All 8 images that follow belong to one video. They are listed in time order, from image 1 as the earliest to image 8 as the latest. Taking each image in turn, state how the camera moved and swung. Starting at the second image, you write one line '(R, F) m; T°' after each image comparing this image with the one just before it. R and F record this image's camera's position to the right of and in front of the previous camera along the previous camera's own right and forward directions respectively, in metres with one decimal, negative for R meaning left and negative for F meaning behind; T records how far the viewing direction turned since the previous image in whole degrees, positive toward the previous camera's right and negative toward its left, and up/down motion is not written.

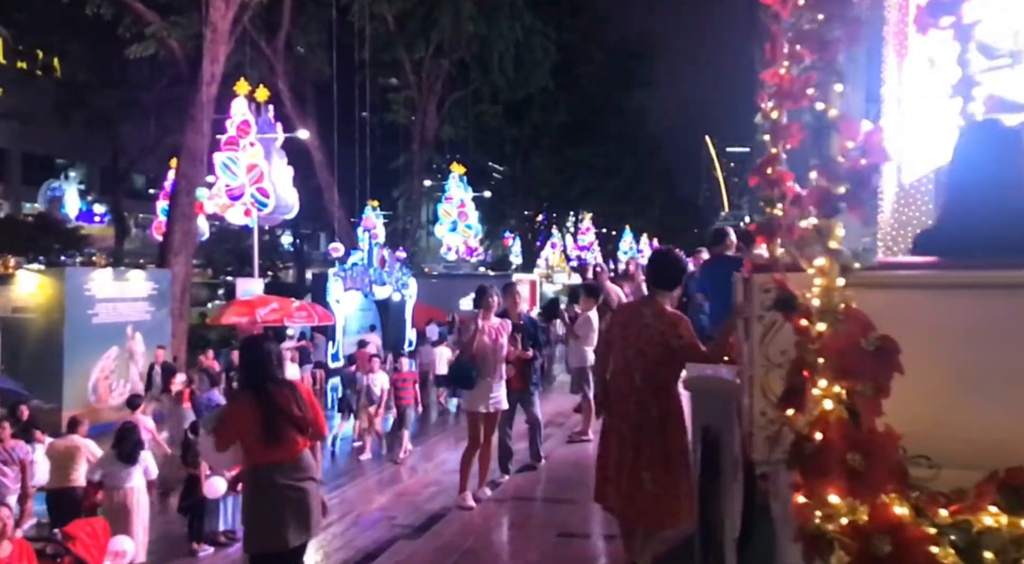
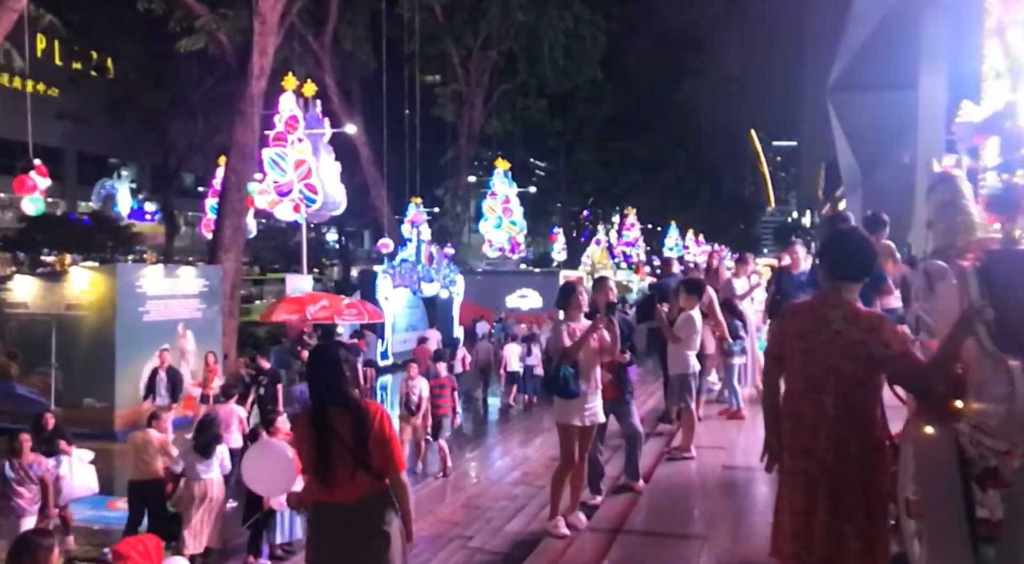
(-0.3, +0.6) m; -2°
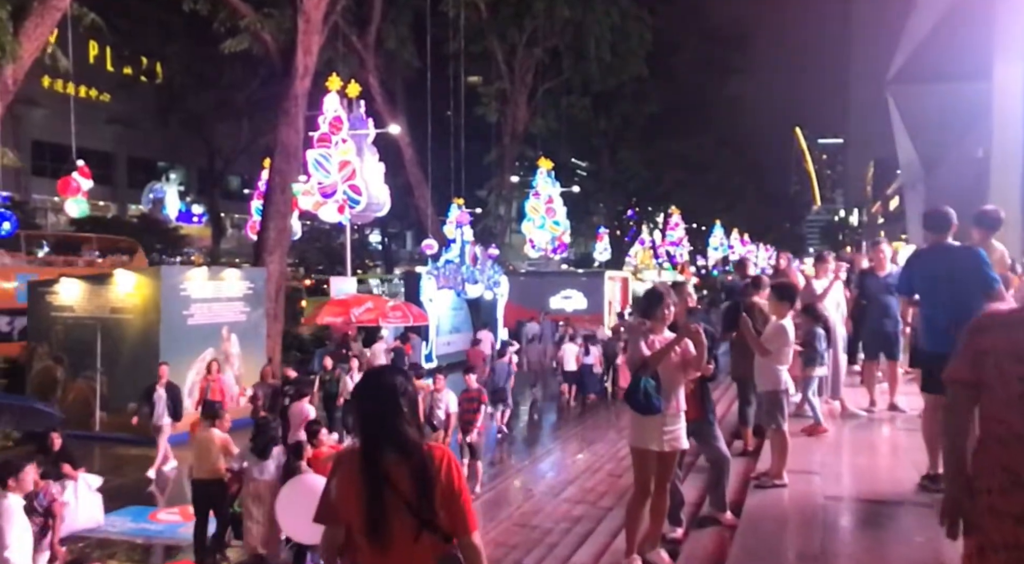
(-0.2, +0.5) m; -2°
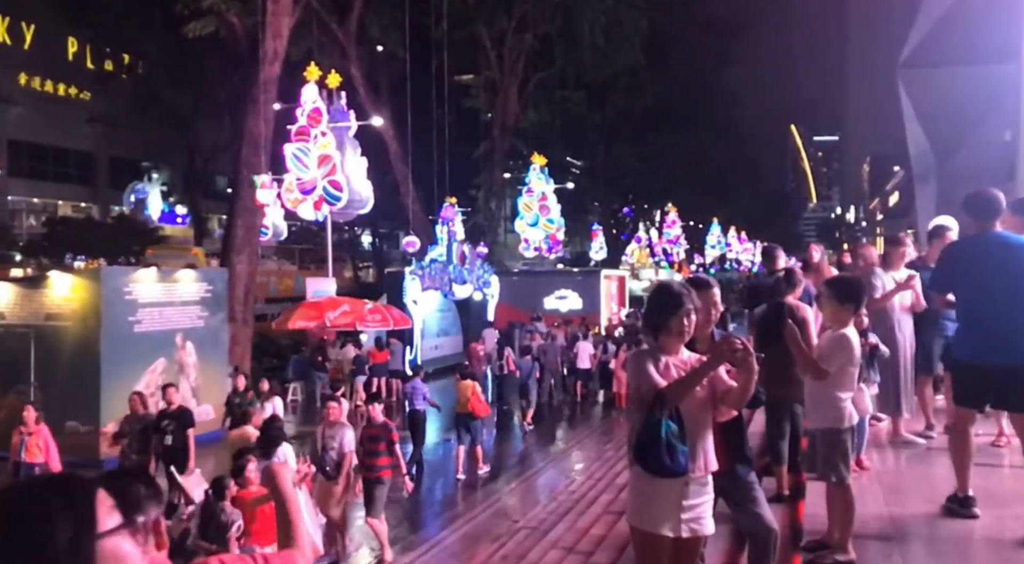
(+0.2, +1.6) m; 0°
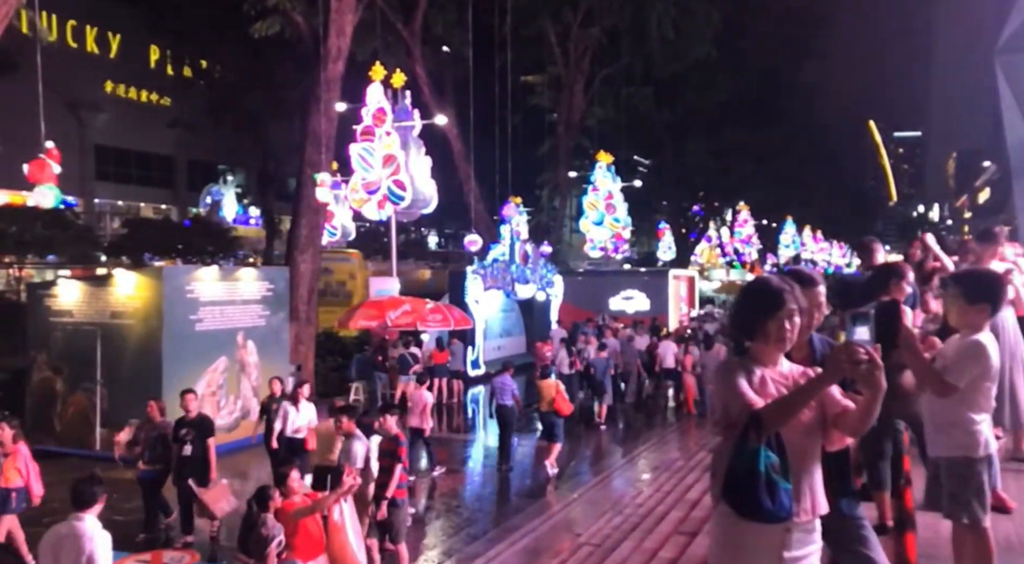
(0.0, +0.4) m; -4°
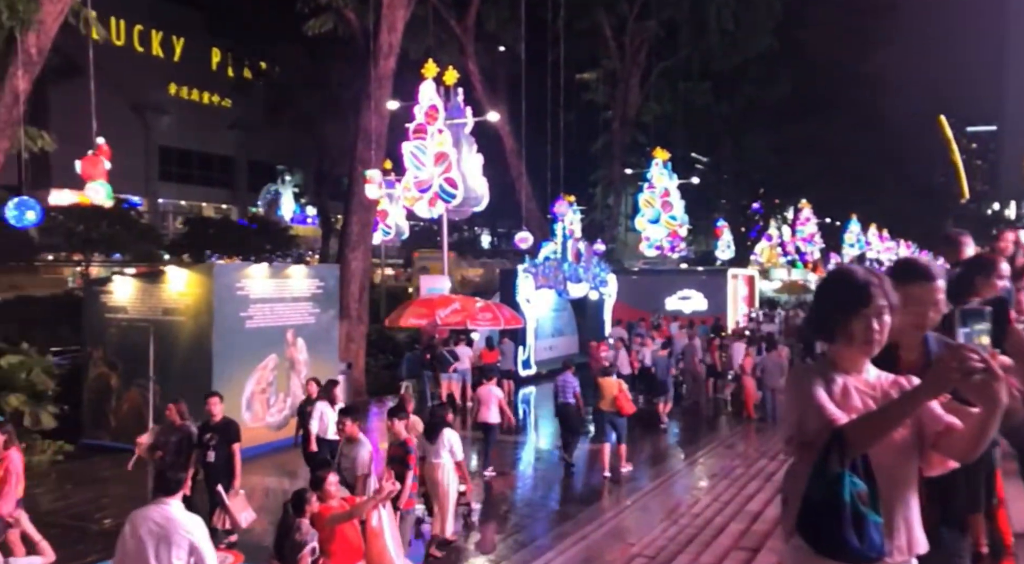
(0.0, +0.3) m; -3°
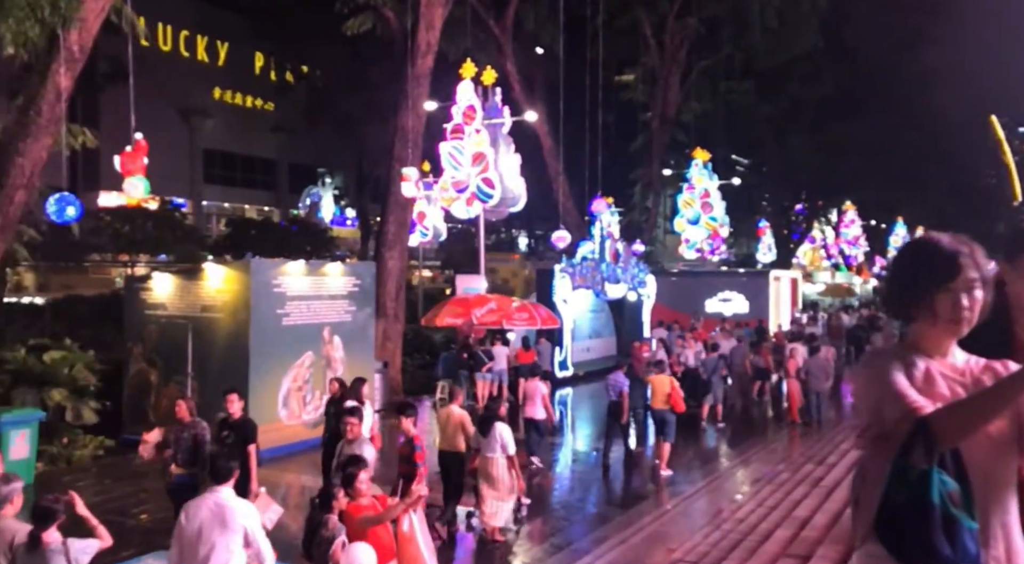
(0.0, +0.2) m; -2°
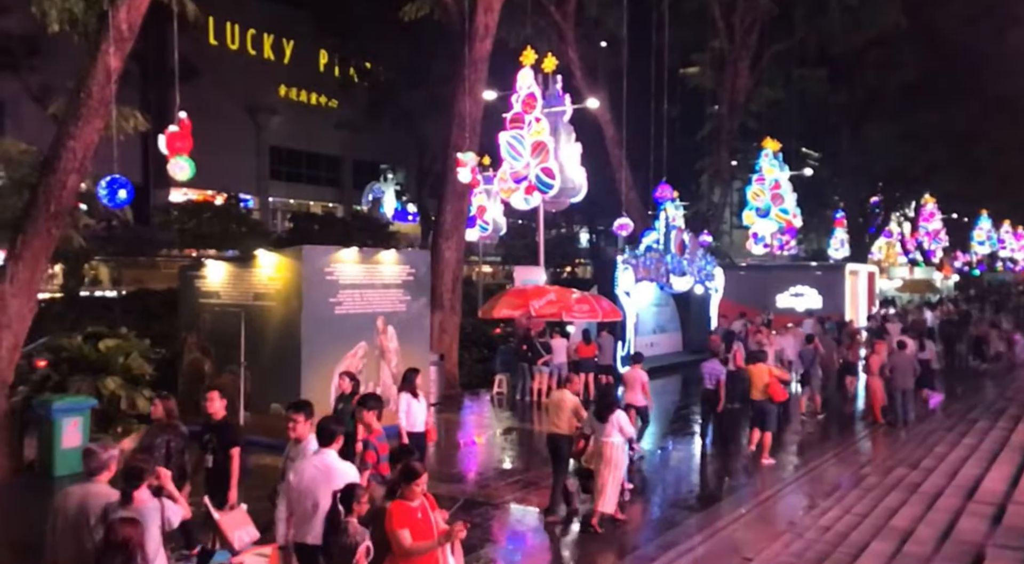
(0.0, +0.6) m; -4°
